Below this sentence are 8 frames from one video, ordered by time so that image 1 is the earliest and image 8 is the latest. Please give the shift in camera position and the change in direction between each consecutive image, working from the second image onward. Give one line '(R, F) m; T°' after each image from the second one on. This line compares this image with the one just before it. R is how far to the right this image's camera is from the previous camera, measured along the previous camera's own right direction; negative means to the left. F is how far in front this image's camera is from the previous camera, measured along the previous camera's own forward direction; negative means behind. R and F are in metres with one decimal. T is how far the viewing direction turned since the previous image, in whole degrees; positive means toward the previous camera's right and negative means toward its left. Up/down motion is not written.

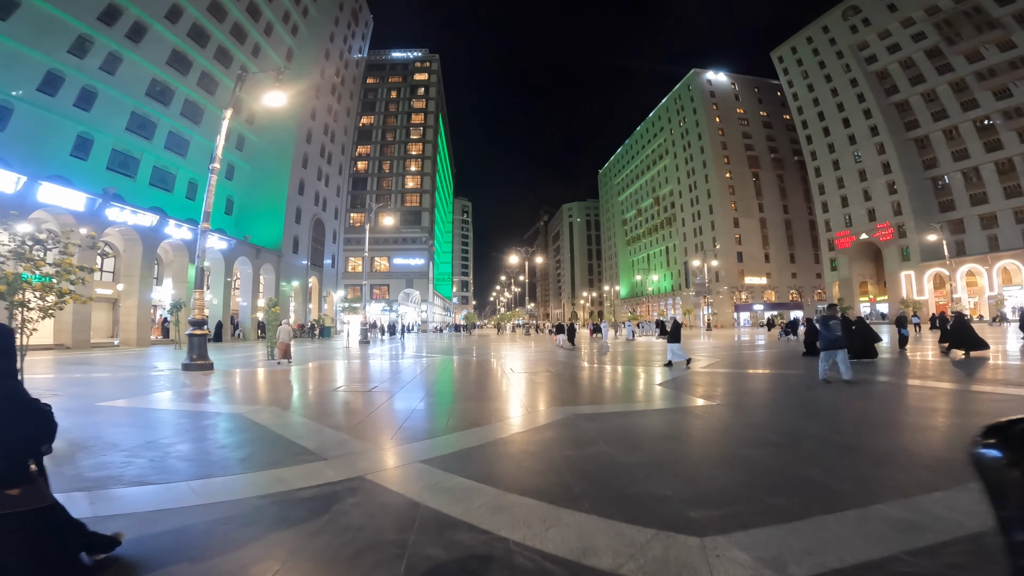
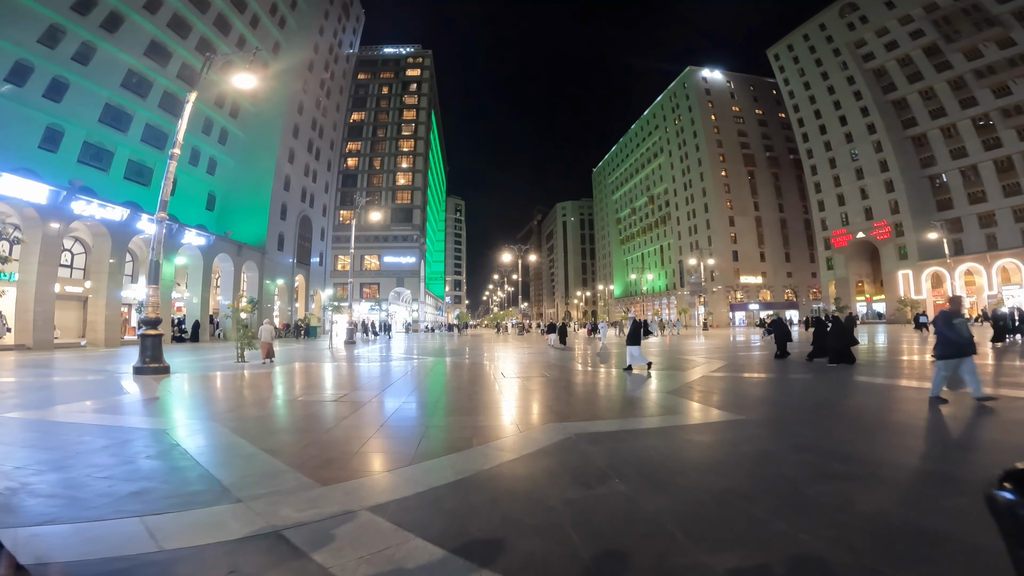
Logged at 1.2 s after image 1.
(+0.1, +1.1) m; +1°
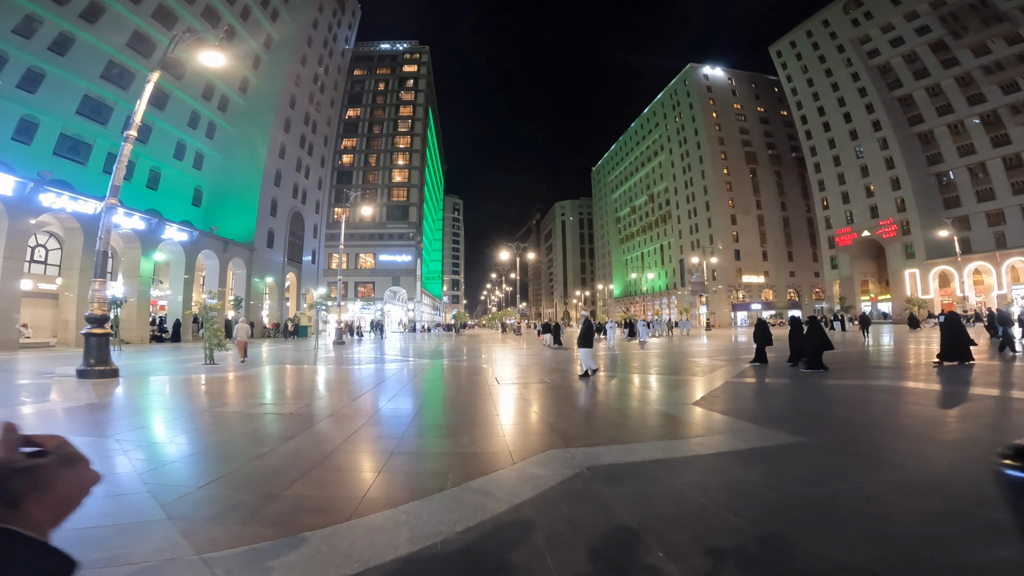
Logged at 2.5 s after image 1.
(+0.1, +1.2) m; 0°
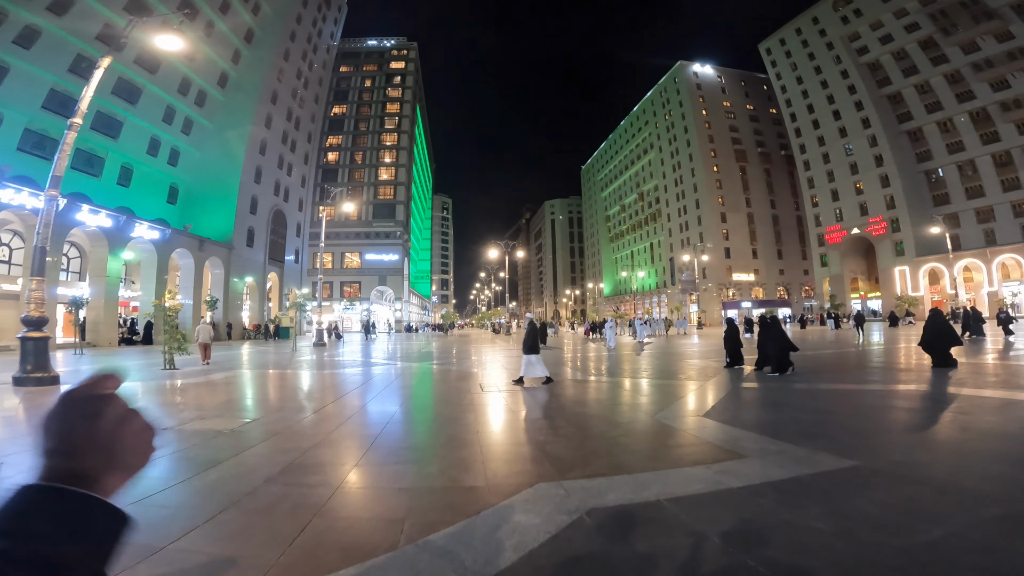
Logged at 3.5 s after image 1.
(+0.1, +0.8) m; +1°
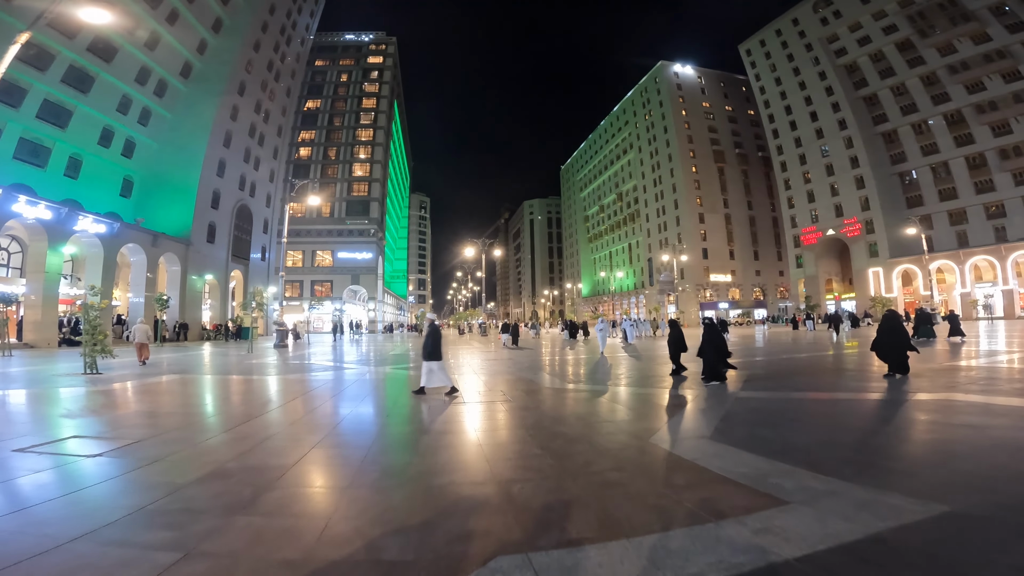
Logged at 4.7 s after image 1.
(+0.1, +1.0) m; +3°
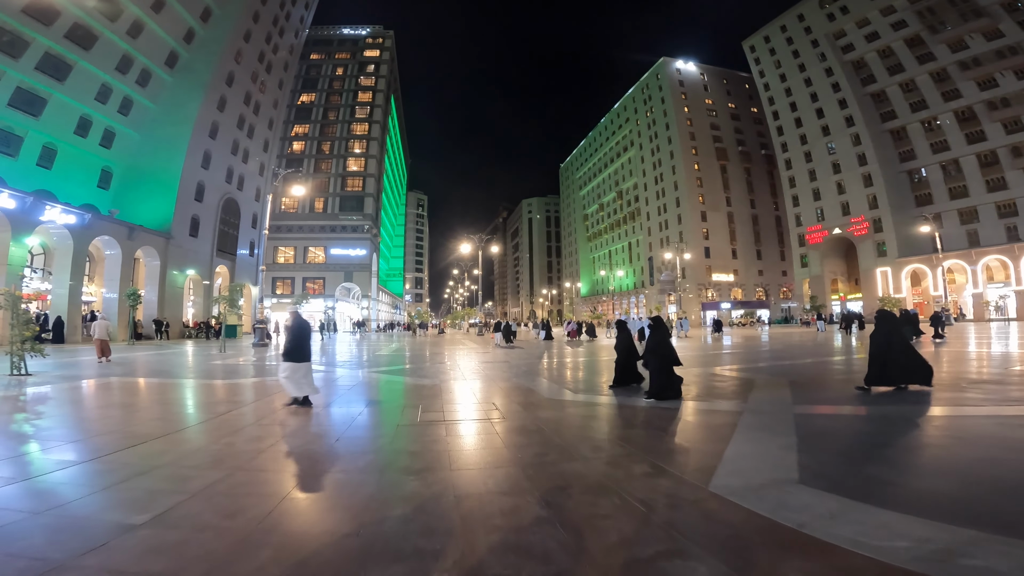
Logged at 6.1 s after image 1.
(0.0, +1.4) m; 0°
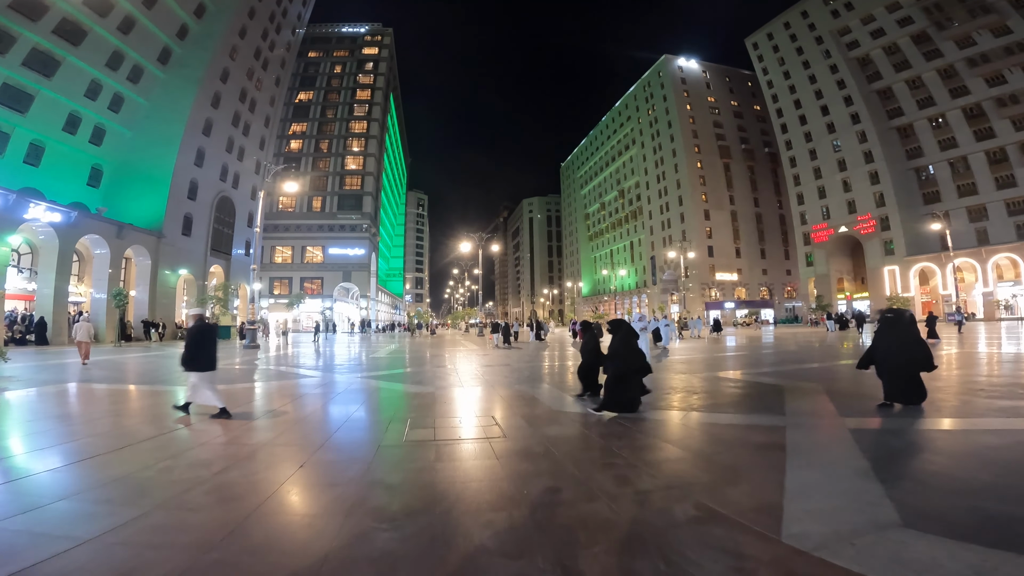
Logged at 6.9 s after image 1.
(0.0, +0.7) m; 0°
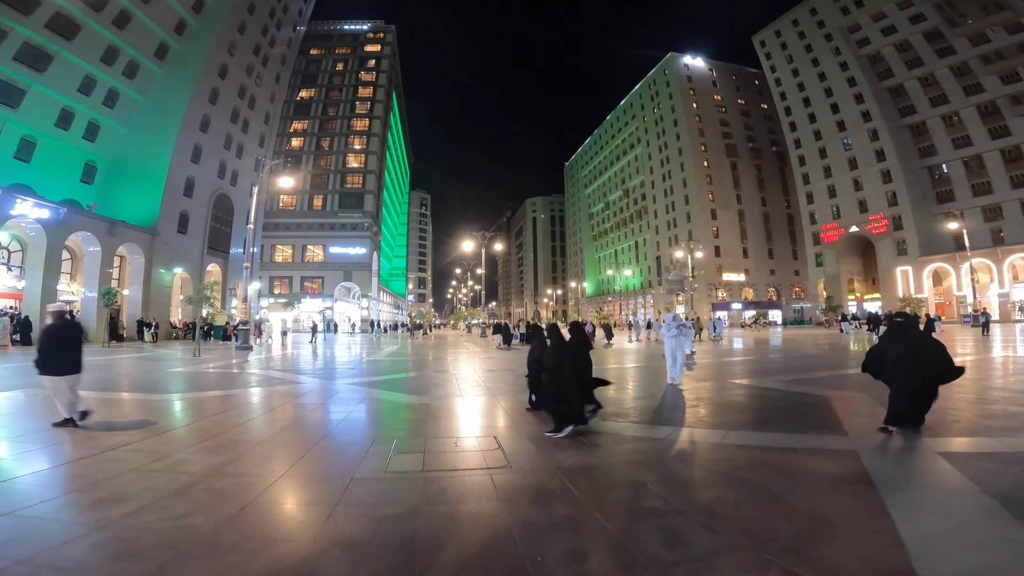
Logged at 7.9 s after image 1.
(0.0, +0.8) m; 0°
